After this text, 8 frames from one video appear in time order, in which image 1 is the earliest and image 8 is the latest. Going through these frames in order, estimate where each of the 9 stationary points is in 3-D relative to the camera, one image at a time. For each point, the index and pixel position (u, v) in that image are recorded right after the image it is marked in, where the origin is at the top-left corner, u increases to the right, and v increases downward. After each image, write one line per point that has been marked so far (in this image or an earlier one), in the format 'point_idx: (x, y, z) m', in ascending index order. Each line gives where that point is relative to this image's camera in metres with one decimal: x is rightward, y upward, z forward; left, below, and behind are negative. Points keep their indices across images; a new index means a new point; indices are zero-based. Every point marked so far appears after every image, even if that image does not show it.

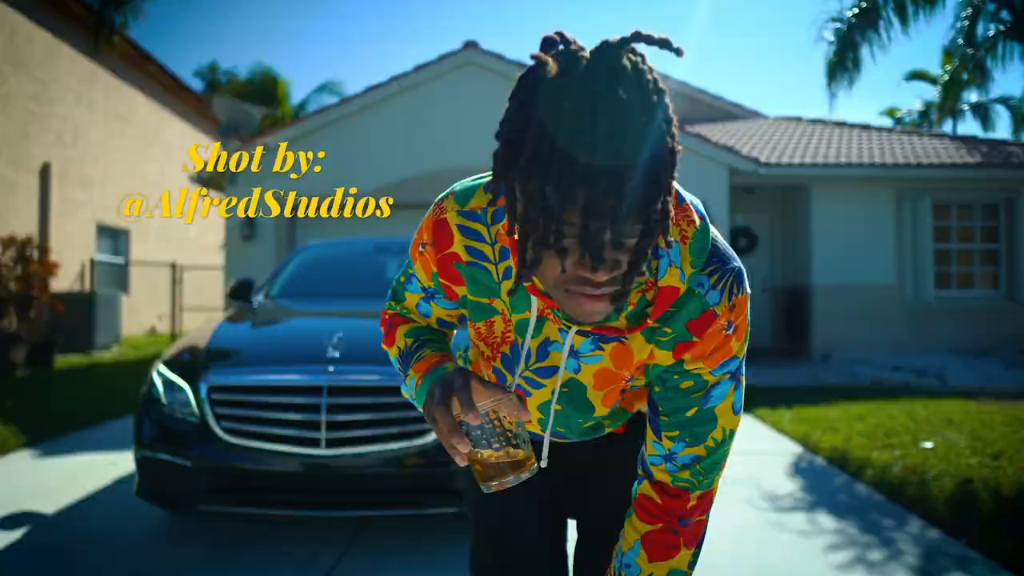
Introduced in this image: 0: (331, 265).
0: (-1.2, +0.1, +4.9) m
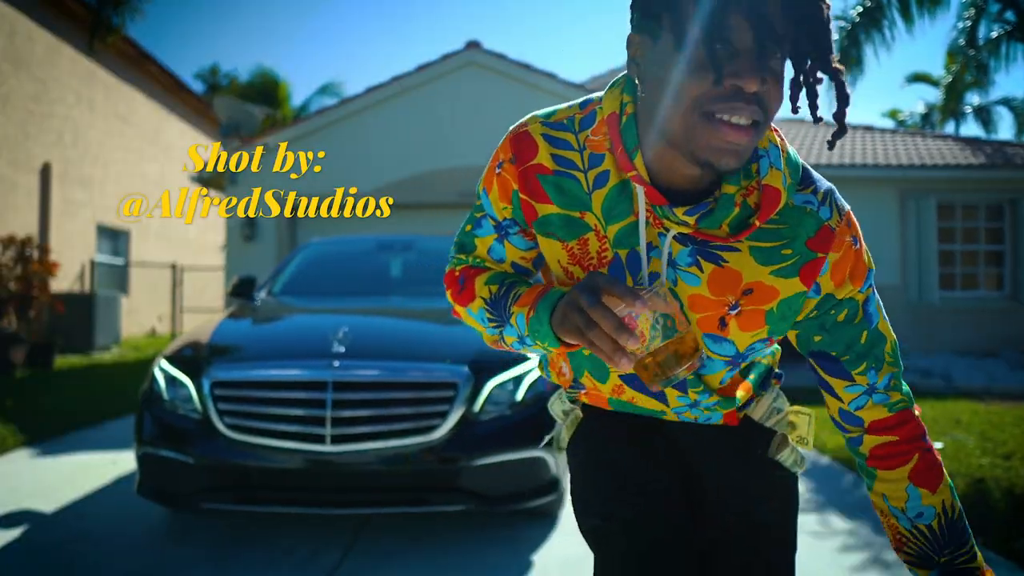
0: (-1.1, +0.2, +4.8) m
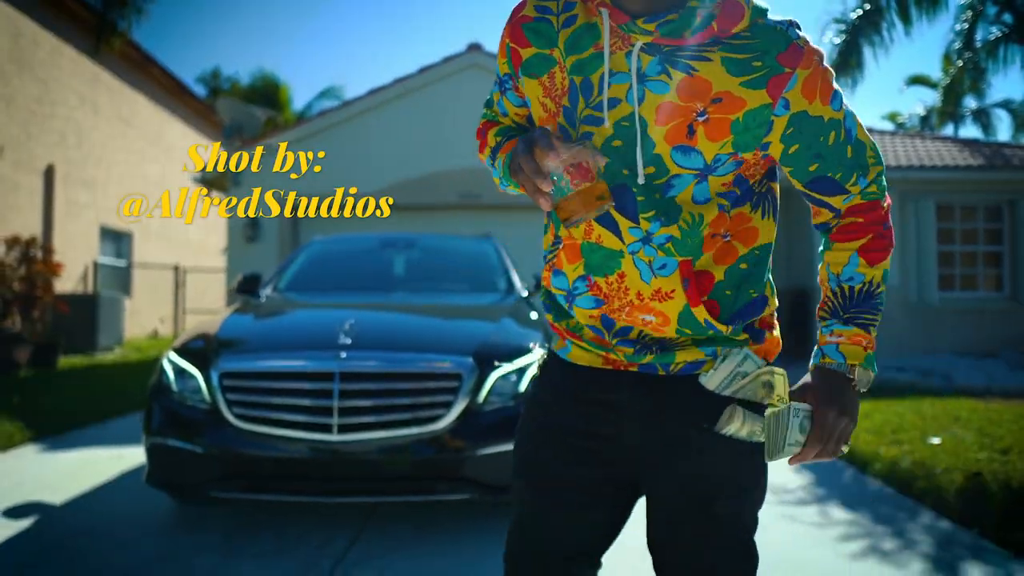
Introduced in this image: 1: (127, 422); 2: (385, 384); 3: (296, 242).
0: (-1.1, +0.2, +4.9) m
1: (-3.0, -1.0, +5.9) m
2: (-0.5, -0.4, +3.0) m
3: (-2.8, +0.6, +10.2) m
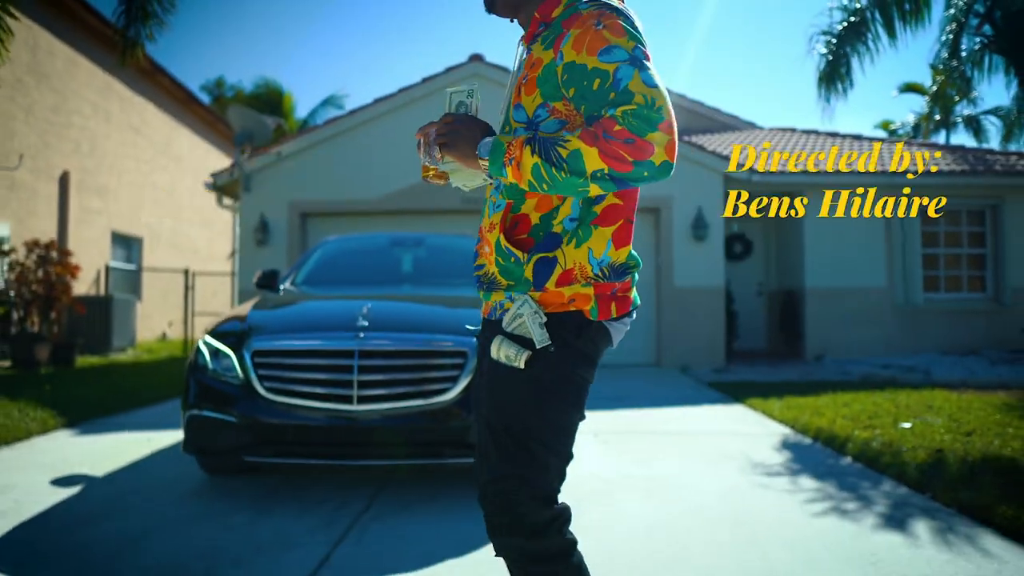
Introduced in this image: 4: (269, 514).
0: (-1.1, +0.2, +5.2) m
1: (-3.0, -1.0, +6.3) m
2: (-0.5, -0.3, +3.4) m
3: (-2.8, +0.6, +10.6) m
4: (-1.1, -1.0, +3.4) m
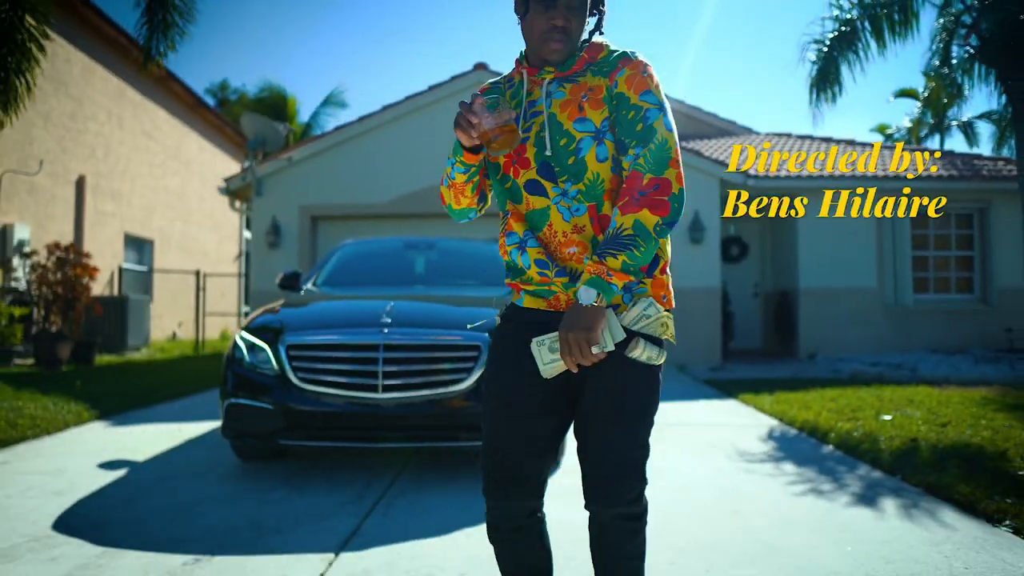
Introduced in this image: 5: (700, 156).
0: (-1.1, +0.2, +5.6) m
1: (-2.9, -1.0, +6.6) m
2: (-0.5, -0.3, +3.8) m
3: (-2.8, +0.6, +10.9) m
4: (-1.0, -1.0, +3.7) m
5: (+2.6, +1.8, +10.4) m
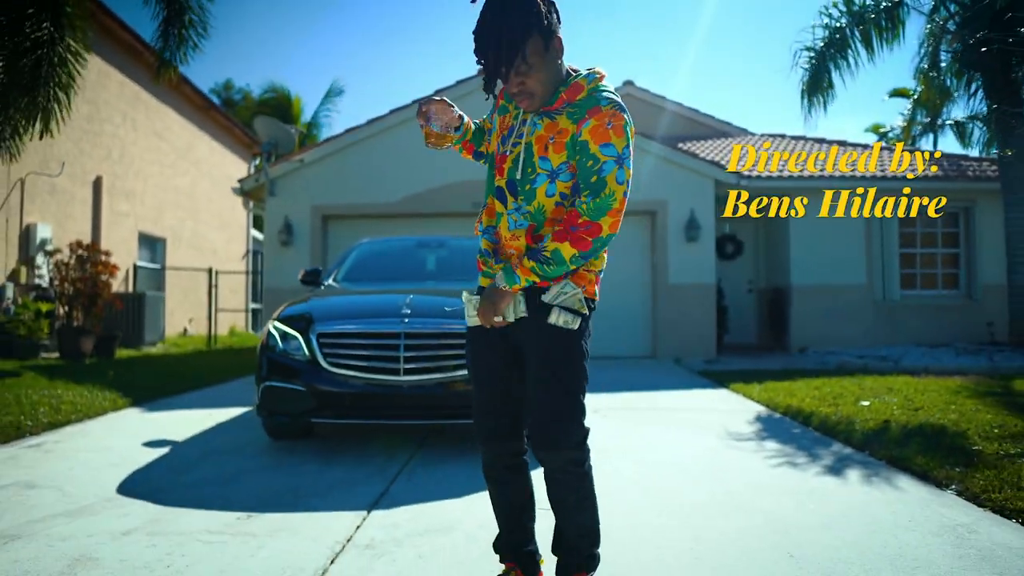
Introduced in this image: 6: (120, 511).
0: (-1.0, +0.2, +6.1) m
1: (-2.9, -1.0, +7.1) m
2: (-0.4, -0.3, +4.2) m
3: (-2.8, +0.6, +11.4) m
4: (-1.0, -1.0, +4.2) m
5: (+2.6, +1.8, +10.8) m
6: (-1.7, -1.0, +3.3) m
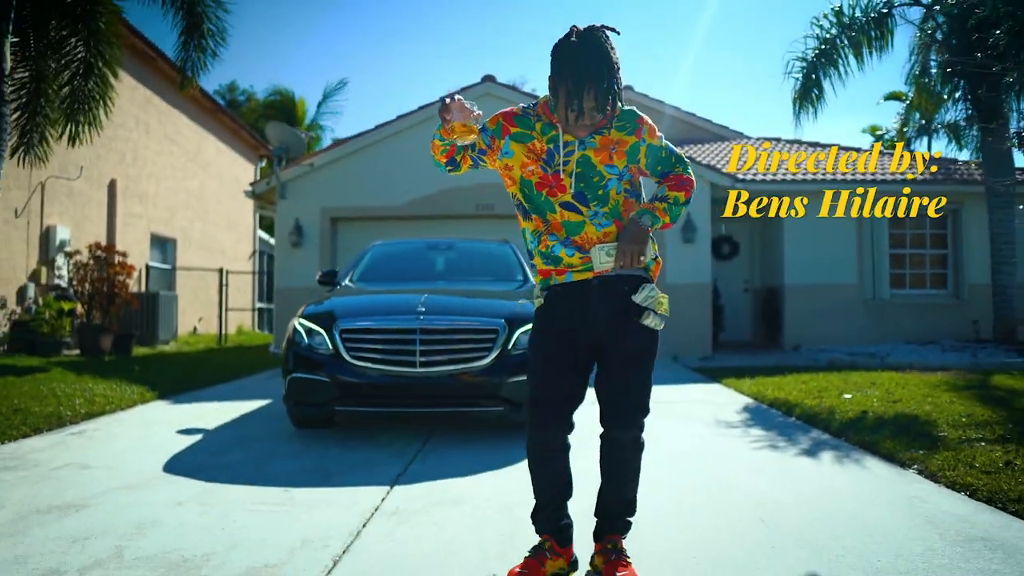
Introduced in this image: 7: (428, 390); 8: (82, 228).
0: (-1.0, +0.2, +6.5) m
1: (-2.9, -1.0, +7.5) m
2: (-0.4, -0.3, +4.6) m
3: (-2.7, +0.6, +11.8) m
4: (-1.0, -1.0, +4.6) m
5: (+2.6, +1.8, +11.2) m
6: (-1.7, -1.0, +3.7) m
7: (-0.5, -0.6, +4.5) m
8: (-7.0, +1.0, +12.4) m
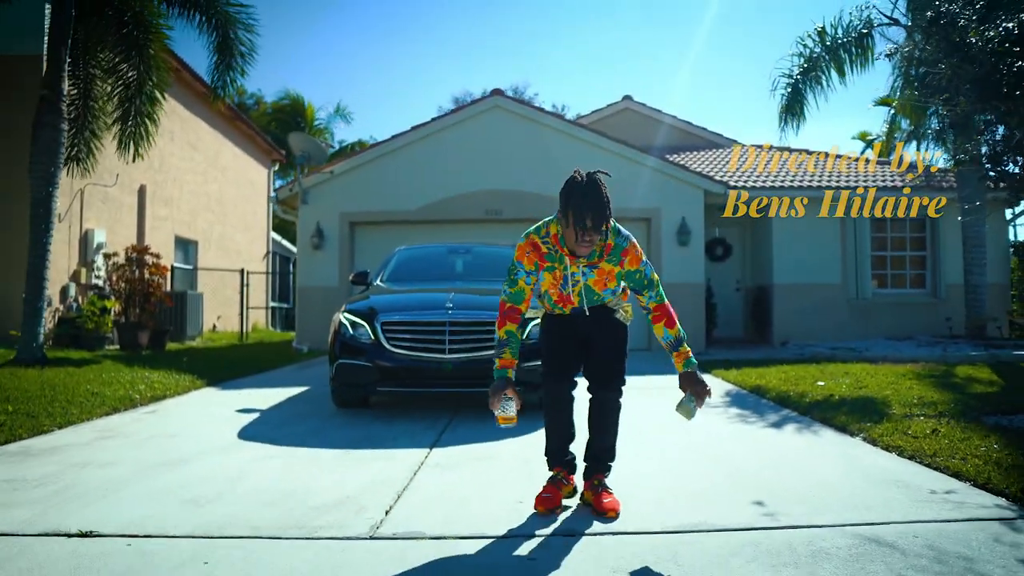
0: (-0.9, +0.2, +7.3) m
1: (-2.8, -1.0, +8.3) m
2: (-0.3, -0.3, +5.4) m
3: (-2.6, +0.6, +12.6) m
4: (-0.9, -1.0, +5.4) m
5: (+2.7, +1.9, +12.1) m
6: (-1.6, -1.0, +4.6) m
7: (-0.4, -0.6, +5.3) m
8: (-6.9, +1.0, +13.2) m
